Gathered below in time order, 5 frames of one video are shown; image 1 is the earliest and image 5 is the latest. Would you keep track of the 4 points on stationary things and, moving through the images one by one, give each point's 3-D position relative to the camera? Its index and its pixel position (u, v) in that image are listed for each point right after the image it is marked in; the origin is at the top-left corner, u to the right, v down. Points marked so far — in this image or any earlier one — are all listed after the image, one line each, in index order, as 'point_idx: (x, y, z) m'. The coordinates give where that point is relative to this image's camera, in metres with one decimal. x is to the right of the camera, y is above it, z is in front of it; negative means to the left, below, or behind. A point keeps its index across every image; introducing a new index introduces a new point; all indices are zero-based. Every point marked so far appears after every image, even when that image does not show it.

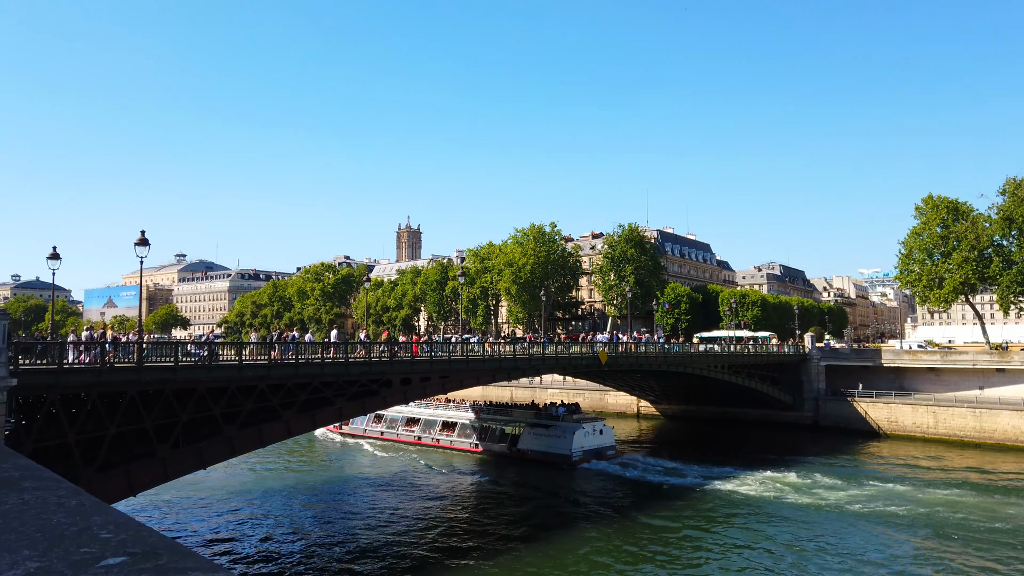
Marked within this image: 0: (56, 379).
0: (-8.3, -1.7, +13.8) m
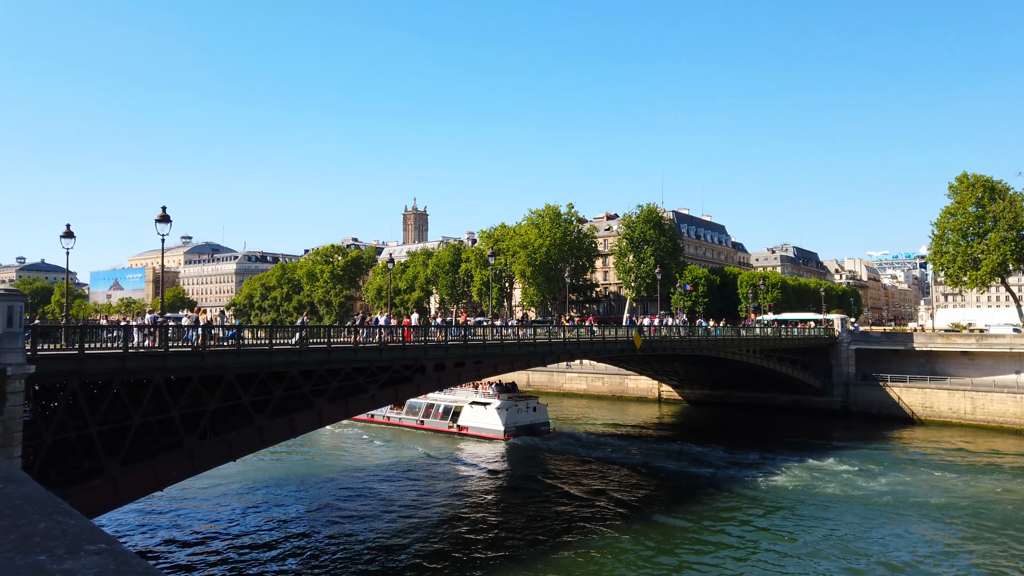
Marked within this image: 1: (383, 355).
0: (-7.3, -1.3, +12.8) m
1: (-3.1, -1.6, +18.0) m
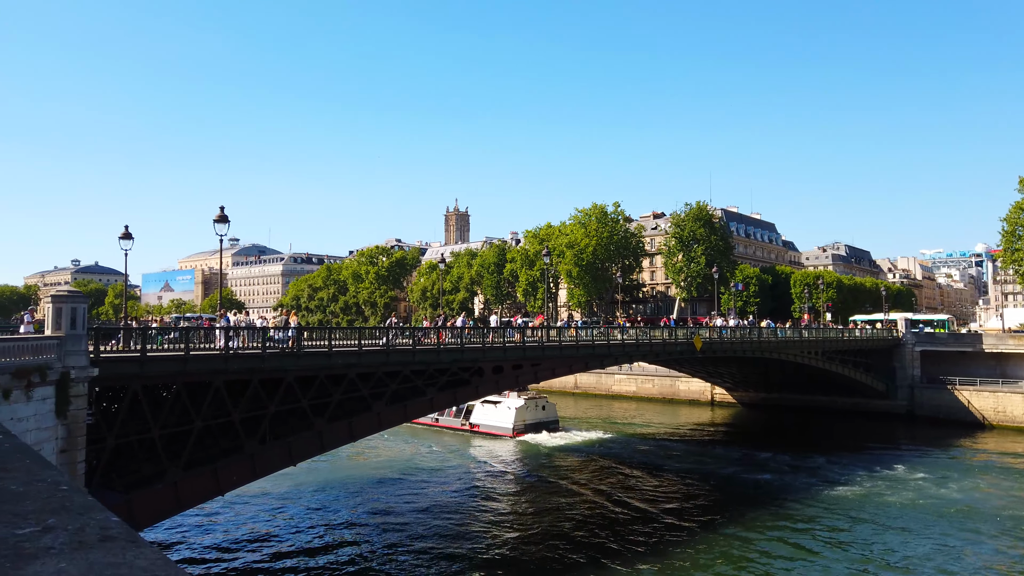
0: (-6.2, -1.3, +12.6) m
1: (-1.6, -1.6, +17.5) m
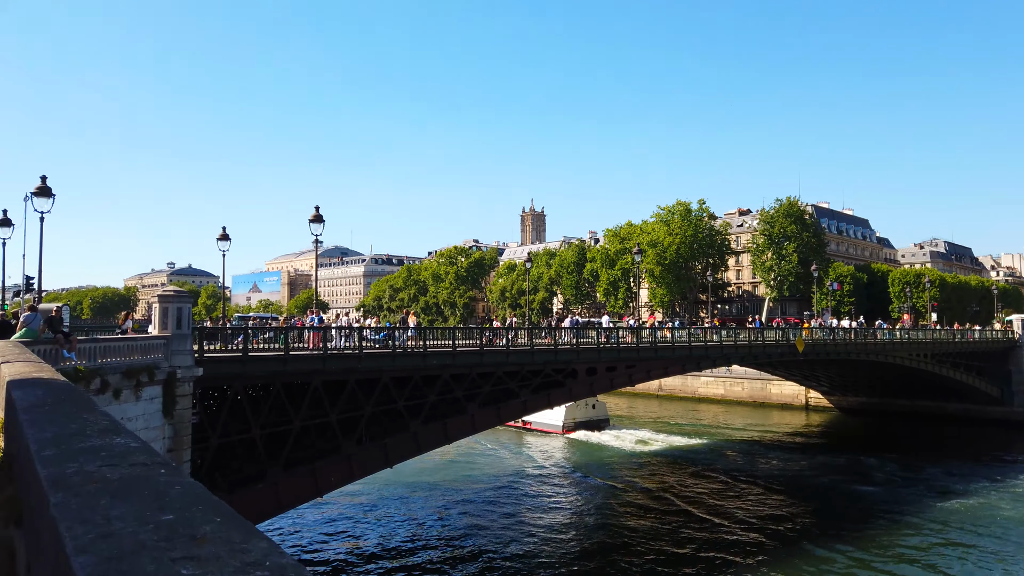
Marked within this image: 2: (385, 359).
0: (-4.5, -1.3, +12.5) m
1: (+0.5, -1.6, +17.0) m
2: (-2.4, -1.4, +14.4) m
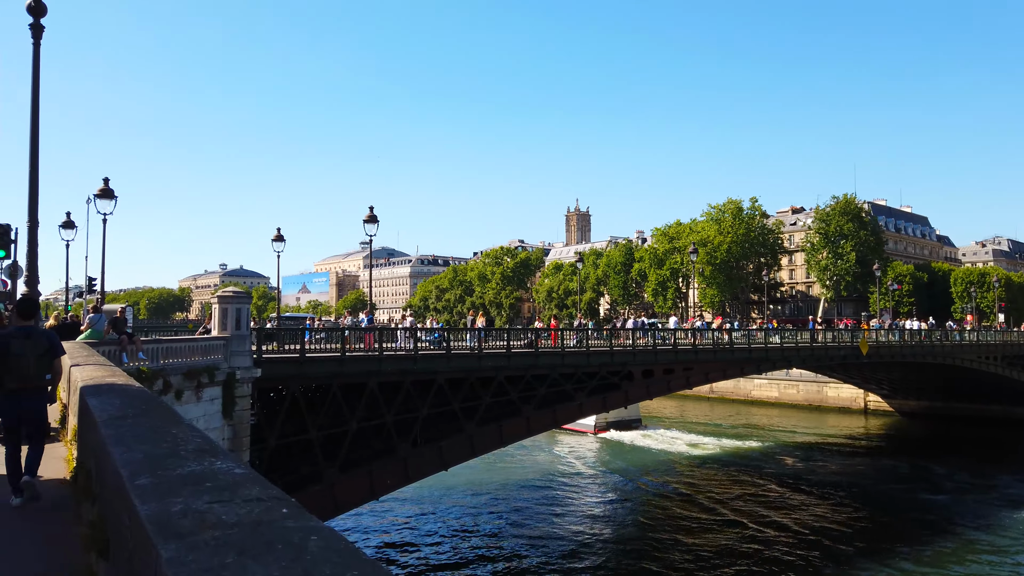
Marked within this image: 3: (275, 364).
0: (-3.5, -1.3, +12.5) m
1: (+1.8, -1.6, +16.7) m
2: (-1.4, -1.4, +14.3) m
3: (-3.9, -1.2, +12.2) m
